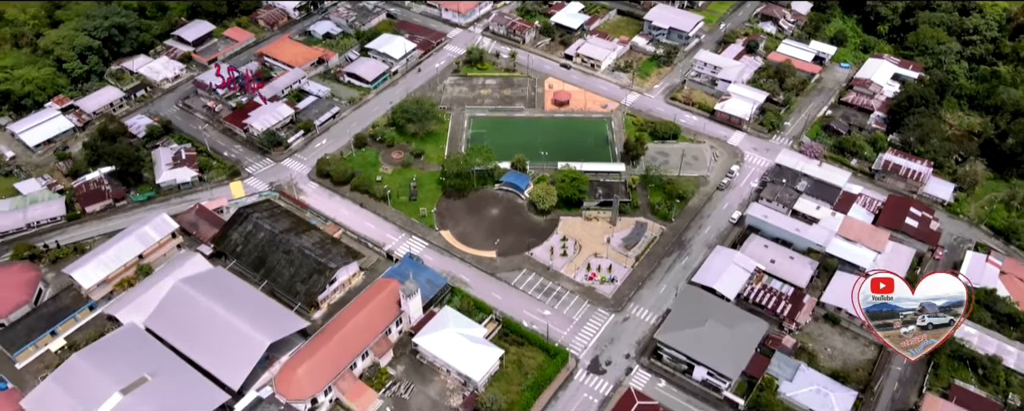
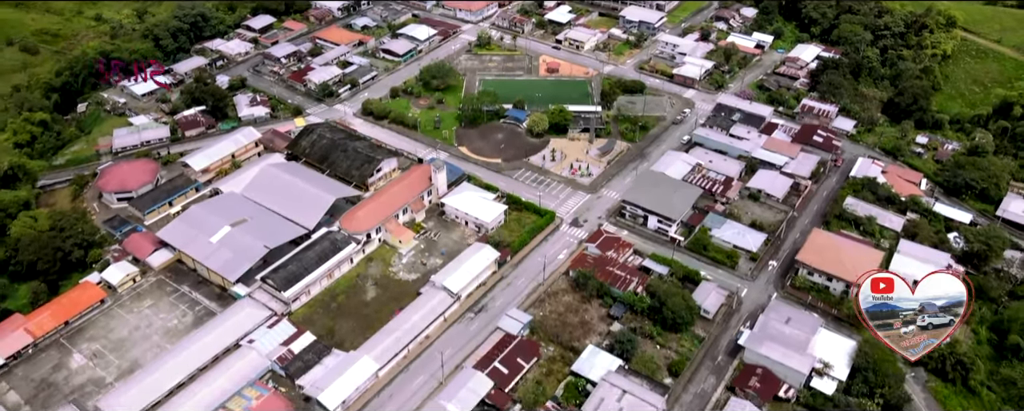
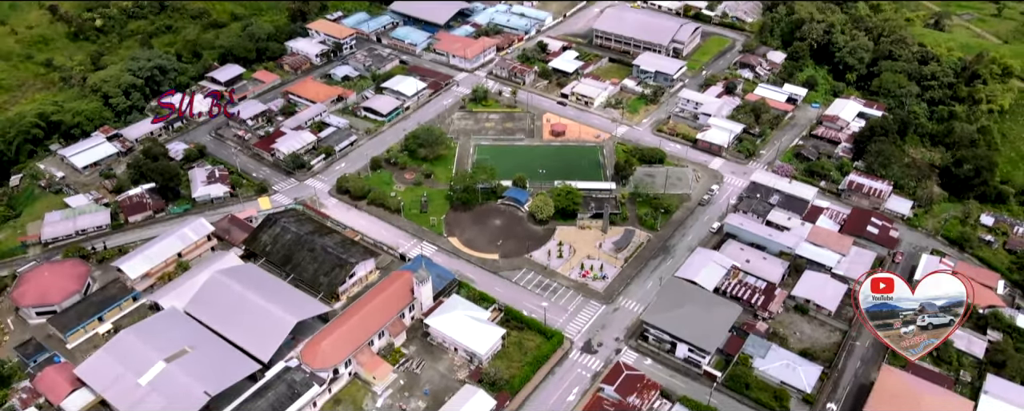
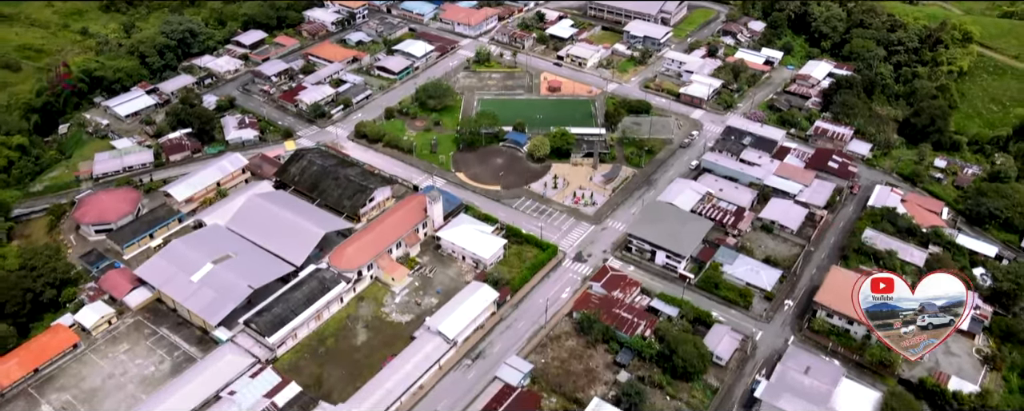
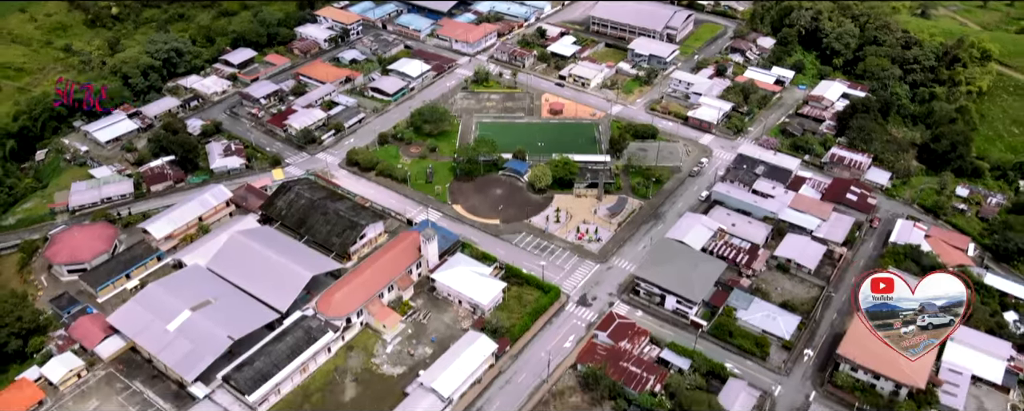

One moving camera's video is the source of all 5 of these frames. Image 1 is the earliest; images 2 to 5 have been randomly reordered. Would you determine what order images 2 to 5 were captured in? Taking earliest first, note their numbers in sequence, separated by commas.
3, 5, 4, 2
